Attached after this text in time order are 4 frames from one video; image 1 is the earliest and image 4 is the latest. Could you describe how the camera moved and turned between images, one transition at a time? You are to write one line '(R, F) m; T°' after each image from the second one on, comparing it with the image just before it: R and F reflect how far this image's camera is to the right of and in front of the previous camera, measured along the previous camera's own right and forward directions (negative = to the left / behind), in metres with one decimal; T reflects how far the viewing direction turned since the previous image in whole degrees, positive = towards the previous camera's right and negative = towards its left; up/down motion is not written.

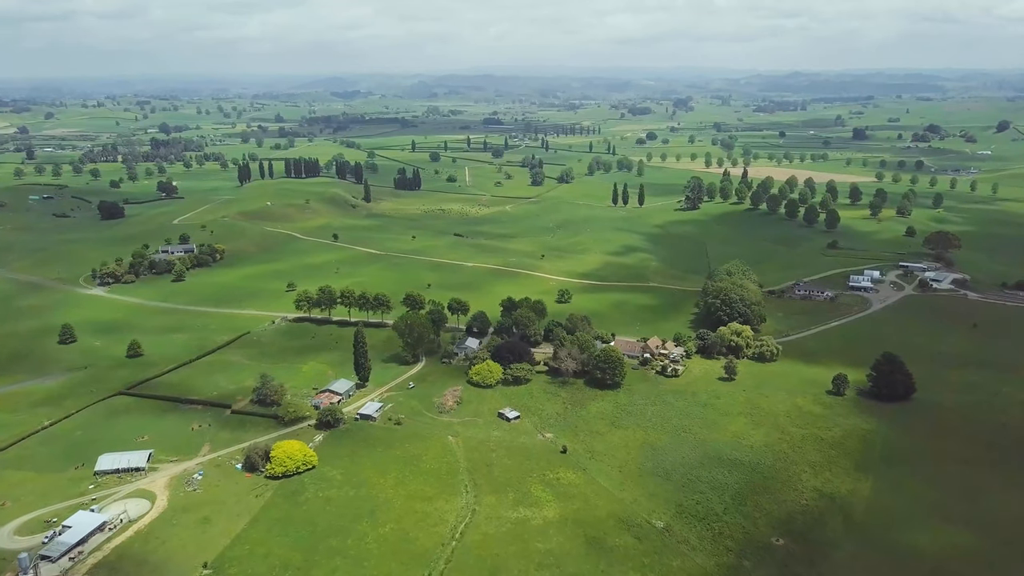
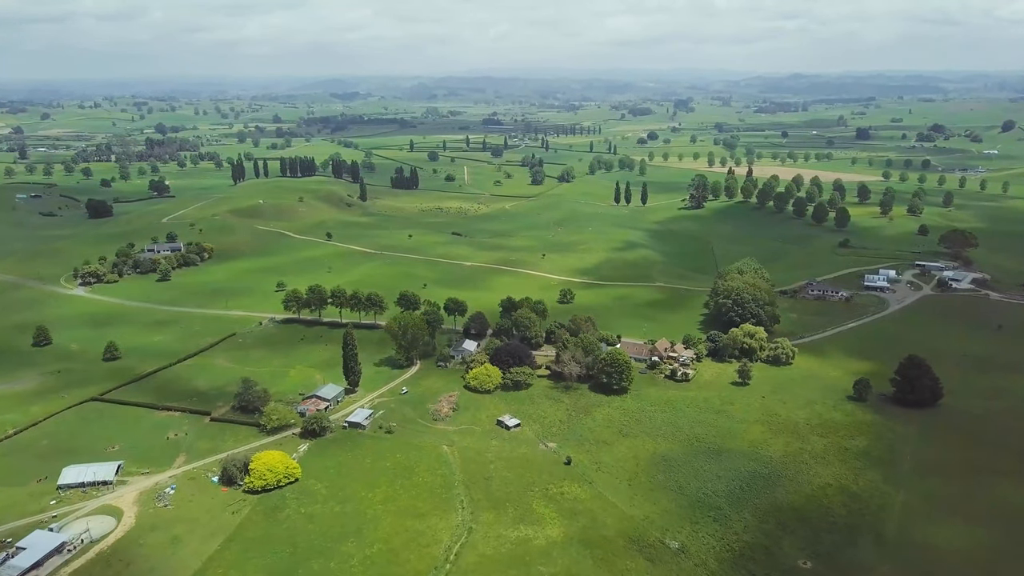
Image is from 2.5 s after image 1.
(0.0, +4.3) m; 0°
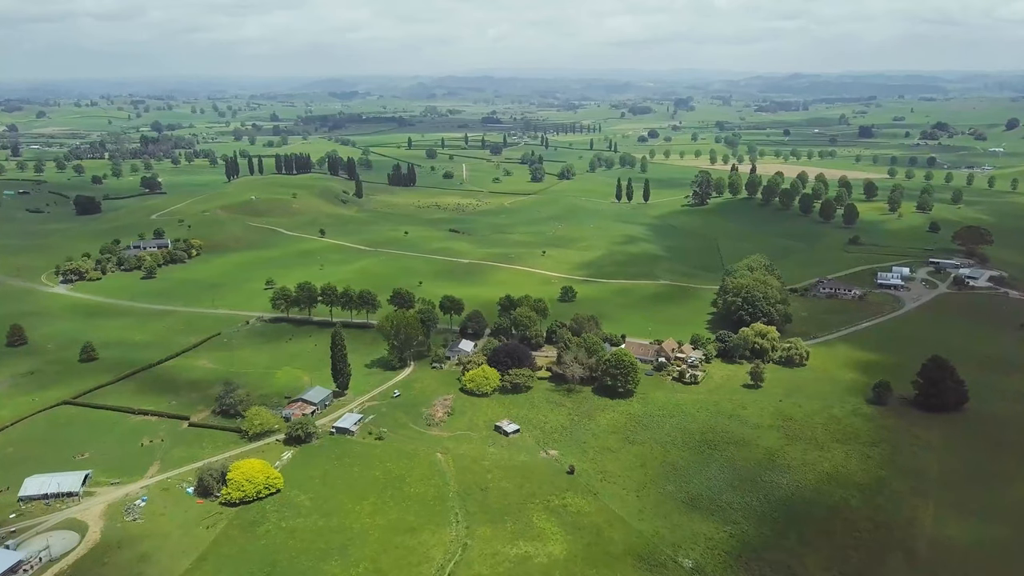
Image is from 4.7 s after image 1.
(0.0, +3.7) m; 0°
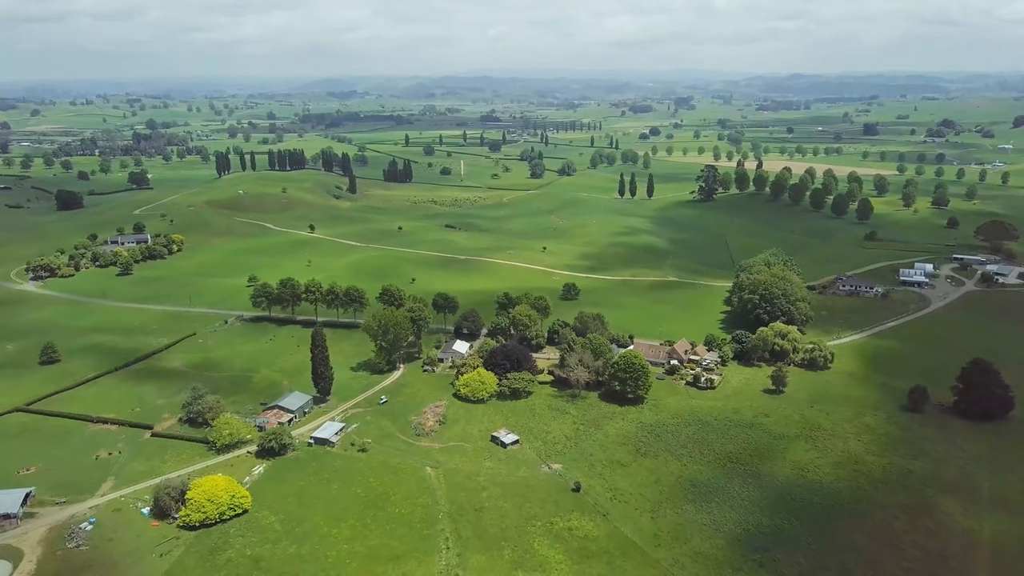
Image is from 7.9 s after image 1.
(+0.1, +5.6) m; 0°
